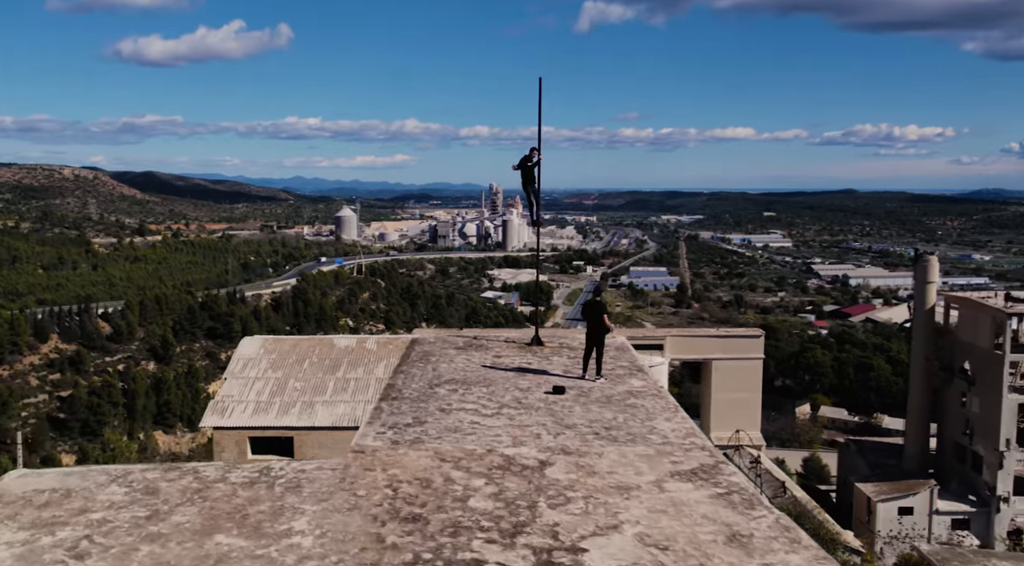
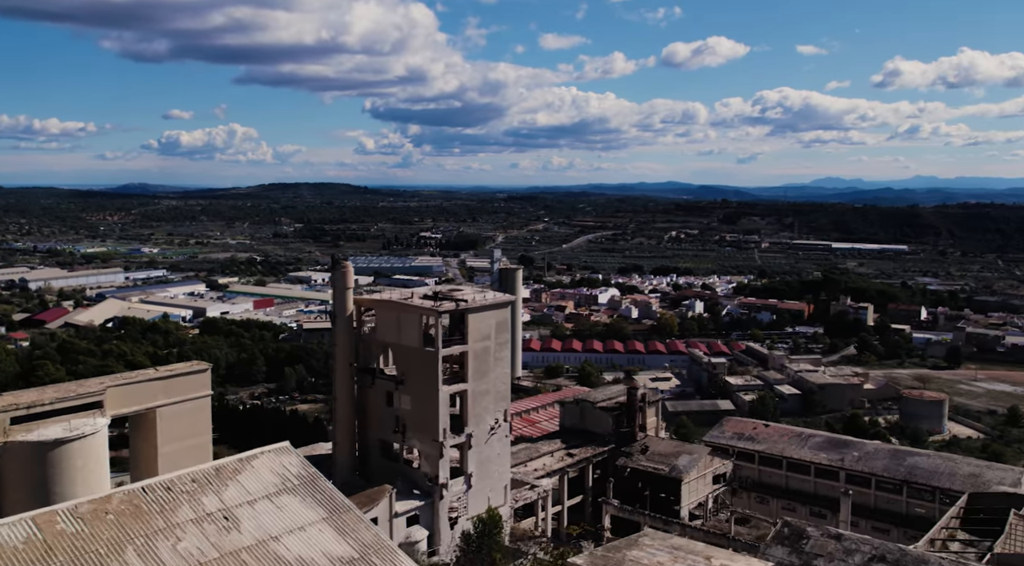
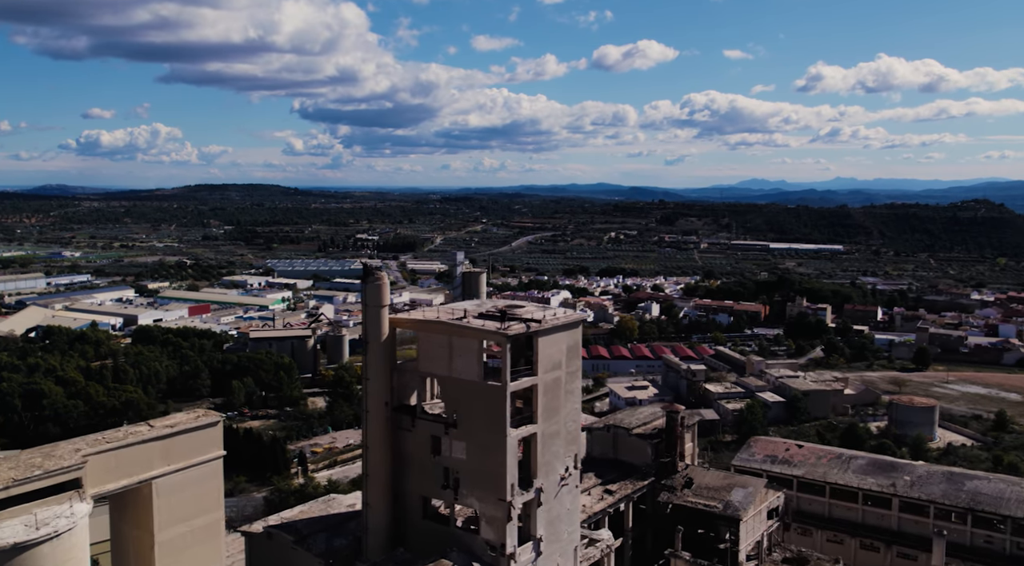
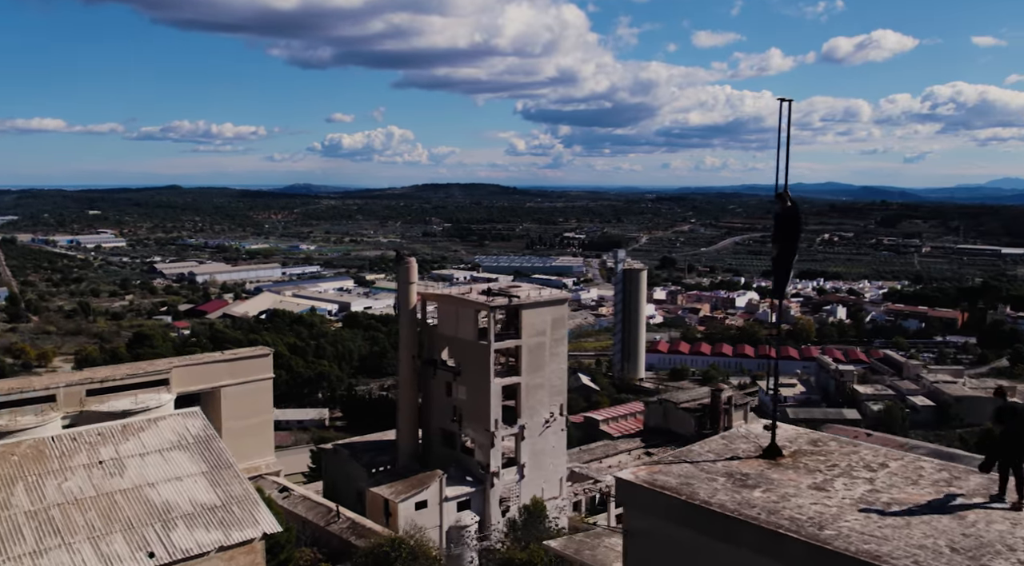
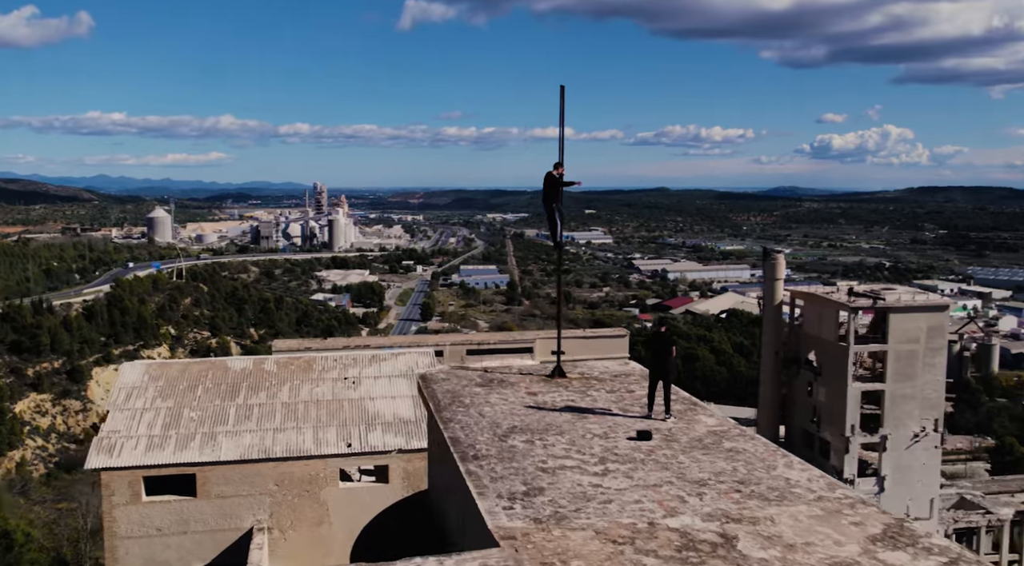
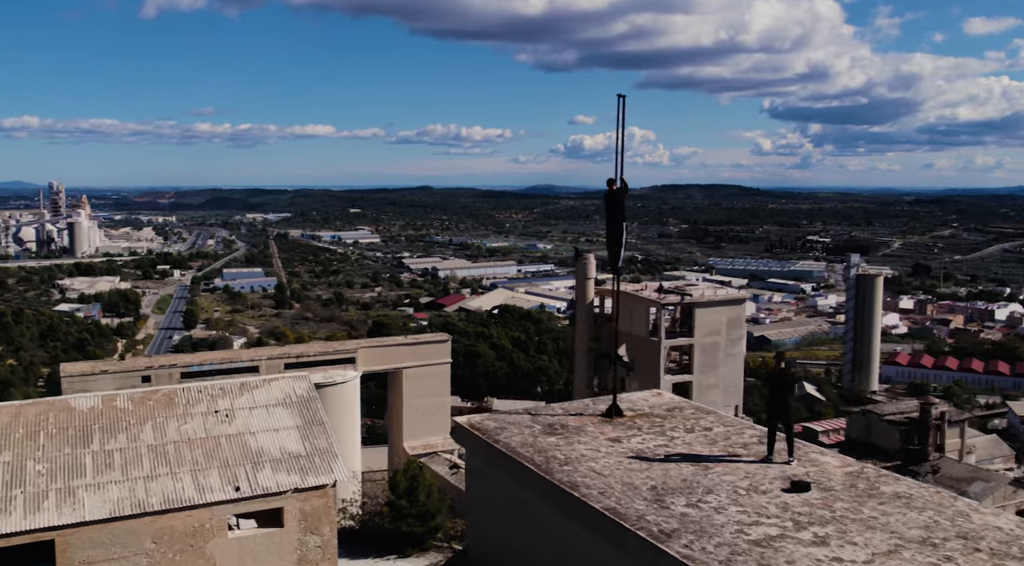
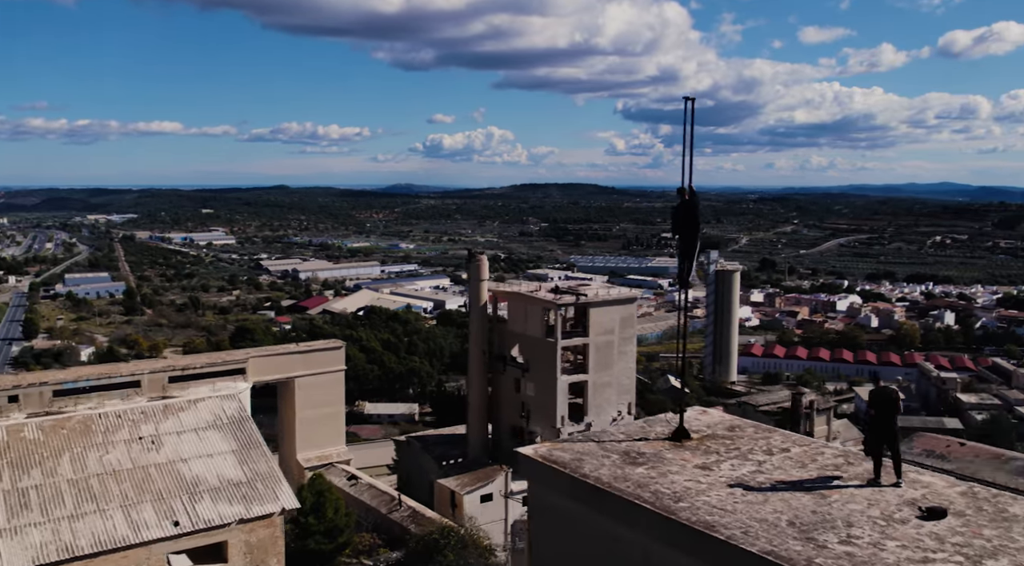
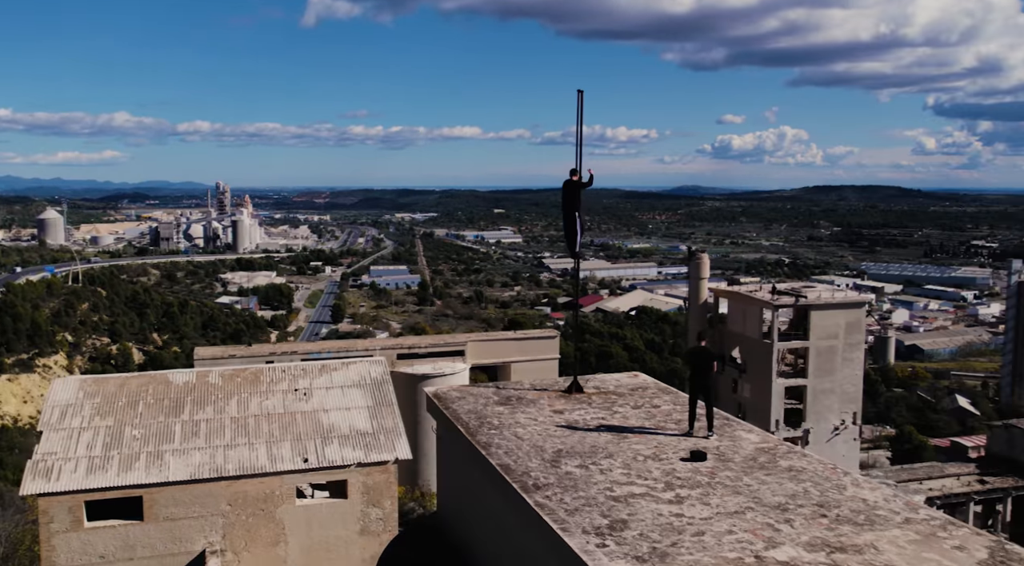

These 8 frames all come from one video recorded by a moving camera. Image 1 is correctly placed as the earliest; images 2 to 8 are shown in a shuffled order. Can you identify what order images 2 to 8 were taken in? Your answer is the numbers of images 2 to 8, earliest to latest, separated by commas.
5, 8, 6, 7, 4, 2, 3
